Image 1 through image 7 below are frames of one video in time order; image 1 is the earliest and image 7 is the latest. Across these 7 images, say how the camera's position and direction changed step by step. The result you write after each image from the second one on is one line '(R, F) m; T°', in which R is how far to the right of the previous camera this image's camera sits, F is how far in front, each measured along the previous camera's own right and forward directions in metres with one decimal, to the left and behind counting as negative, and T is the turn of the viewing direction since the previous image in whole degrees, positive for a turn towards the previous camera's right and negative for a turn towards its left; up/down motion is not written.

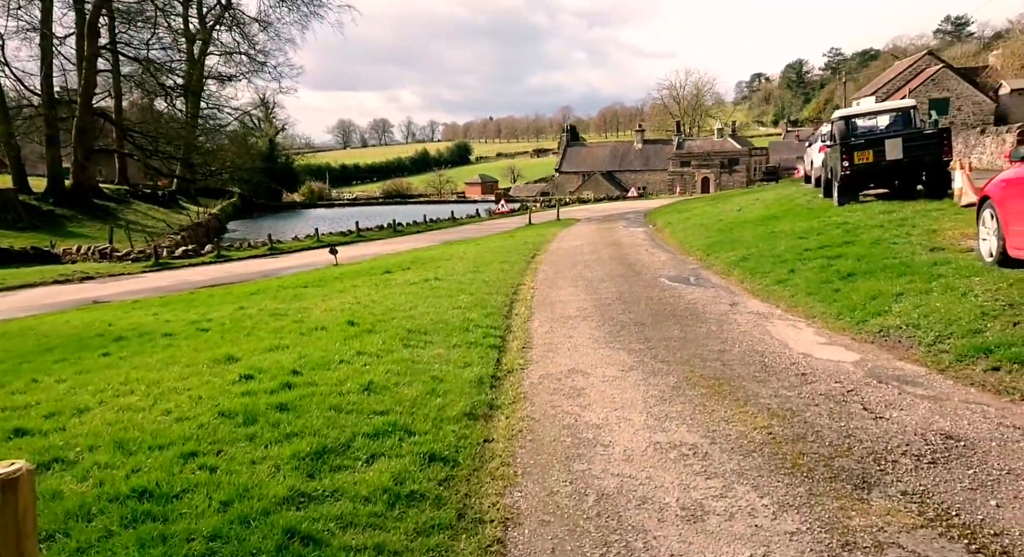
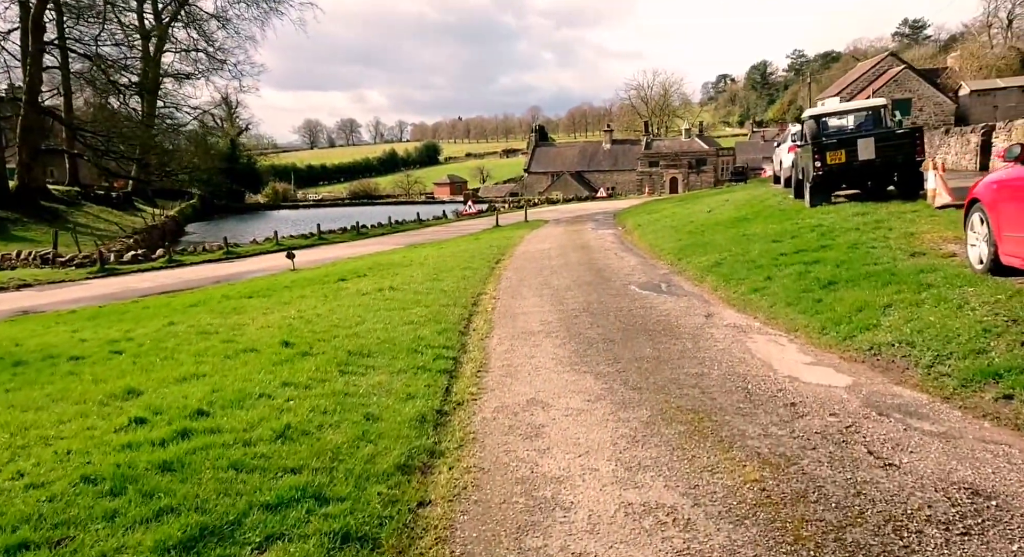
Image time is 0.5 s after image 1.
(+0.2, +0.8) m; +2°
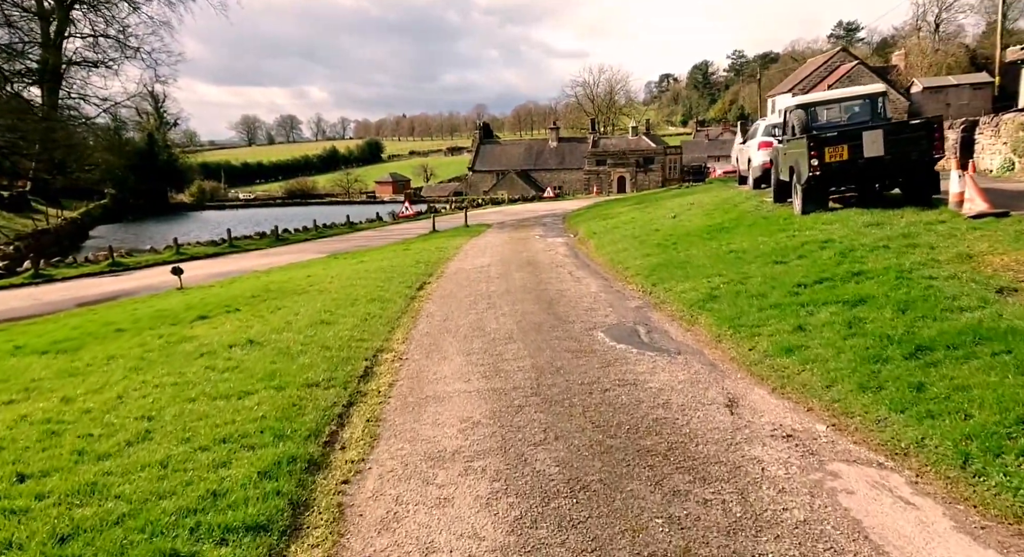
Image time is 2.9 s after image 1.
(+0.4, +3.6) m; +4°
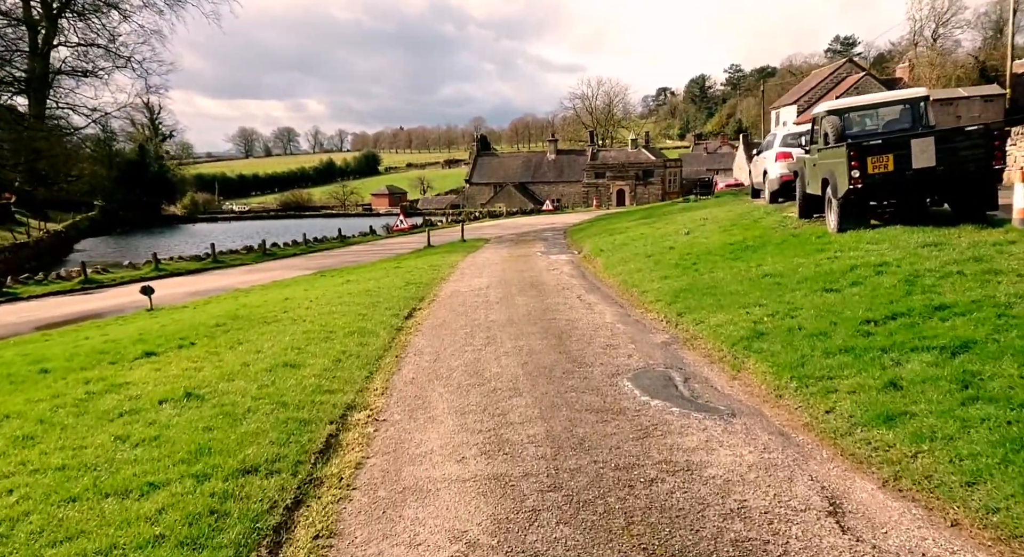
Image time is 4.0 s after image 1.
(-0.1, +1.7) m; 0°
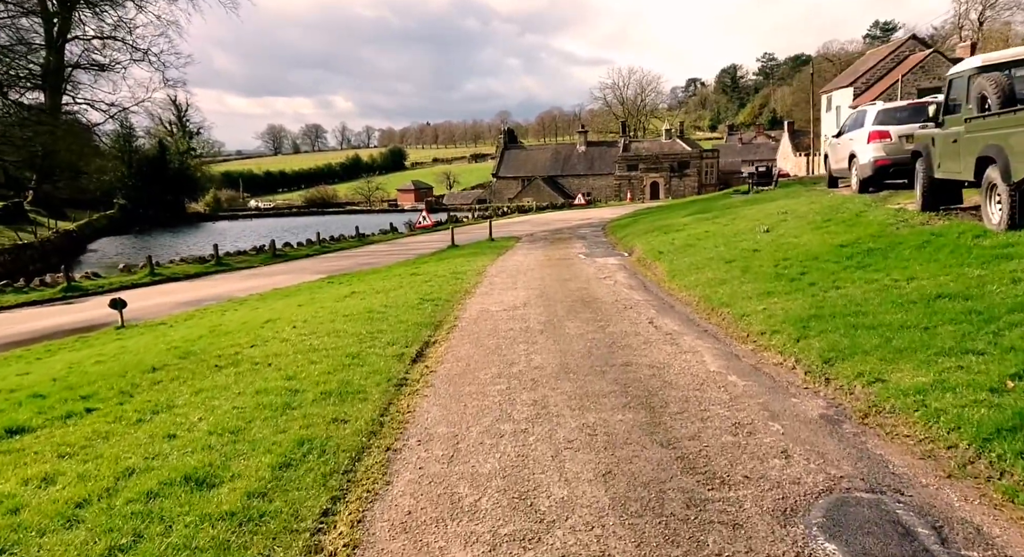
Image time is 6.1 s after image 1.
(-0.3, +3.5) m; -2°
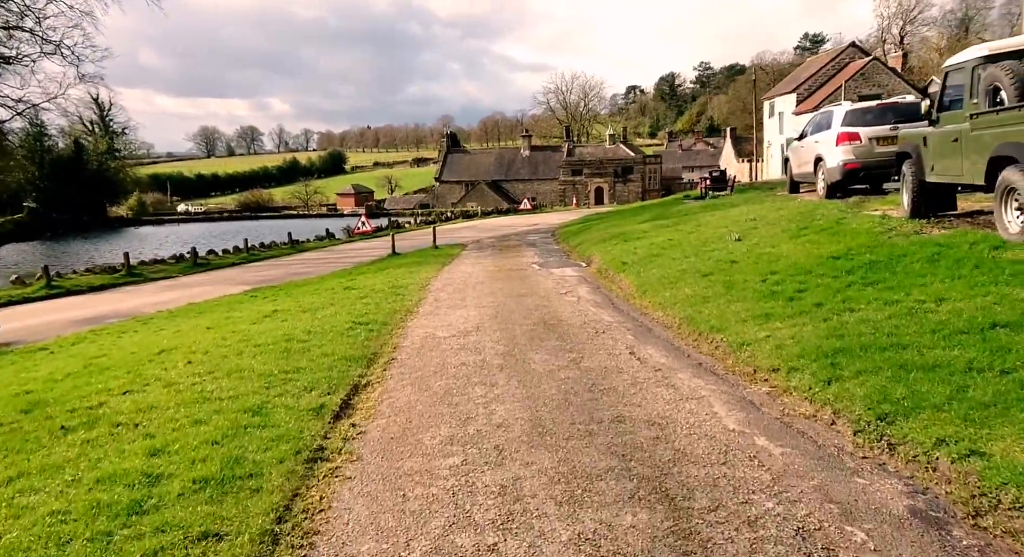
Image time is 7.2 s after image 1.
(-0.1, +1.8) m; +5°
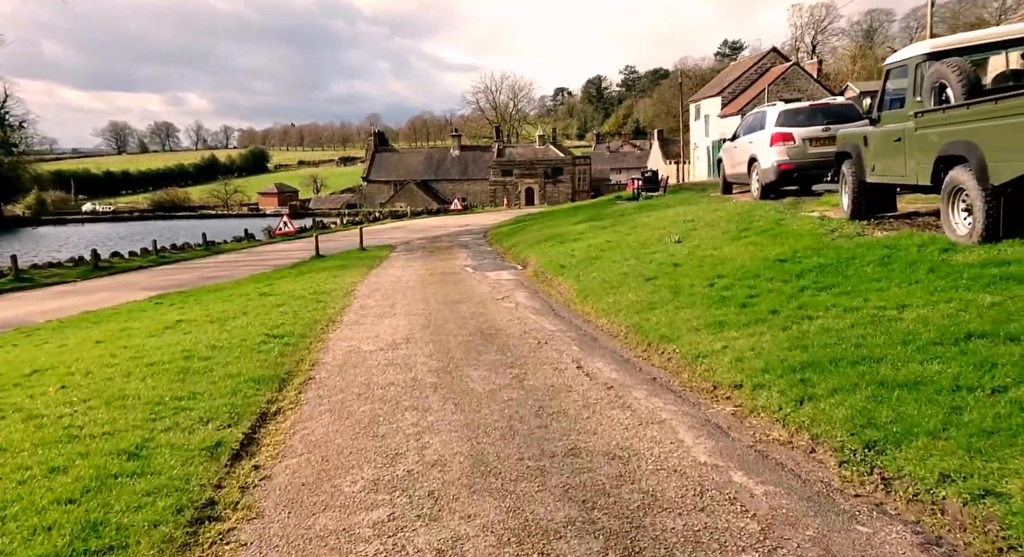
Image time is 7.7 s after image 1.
(0.0, +0.9) m; +6°
